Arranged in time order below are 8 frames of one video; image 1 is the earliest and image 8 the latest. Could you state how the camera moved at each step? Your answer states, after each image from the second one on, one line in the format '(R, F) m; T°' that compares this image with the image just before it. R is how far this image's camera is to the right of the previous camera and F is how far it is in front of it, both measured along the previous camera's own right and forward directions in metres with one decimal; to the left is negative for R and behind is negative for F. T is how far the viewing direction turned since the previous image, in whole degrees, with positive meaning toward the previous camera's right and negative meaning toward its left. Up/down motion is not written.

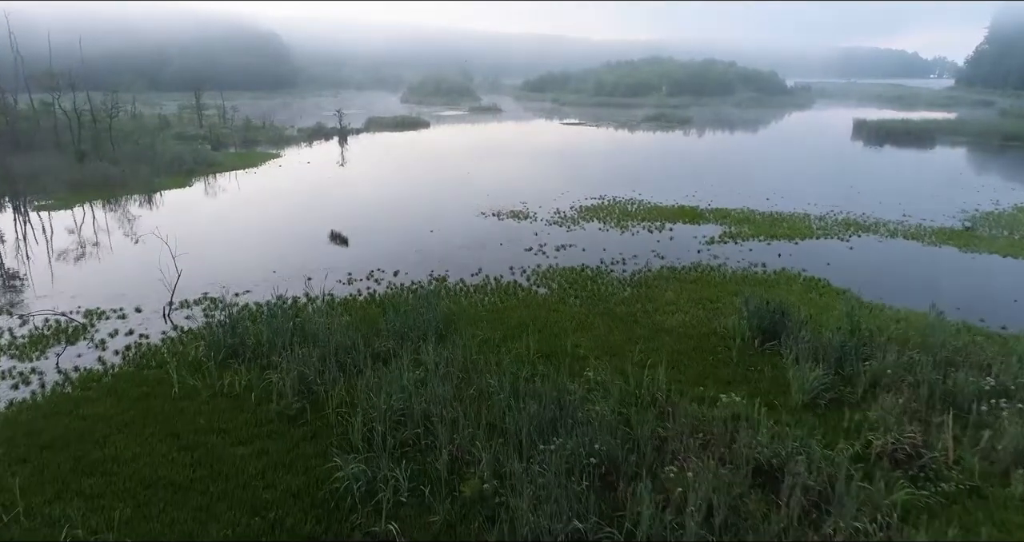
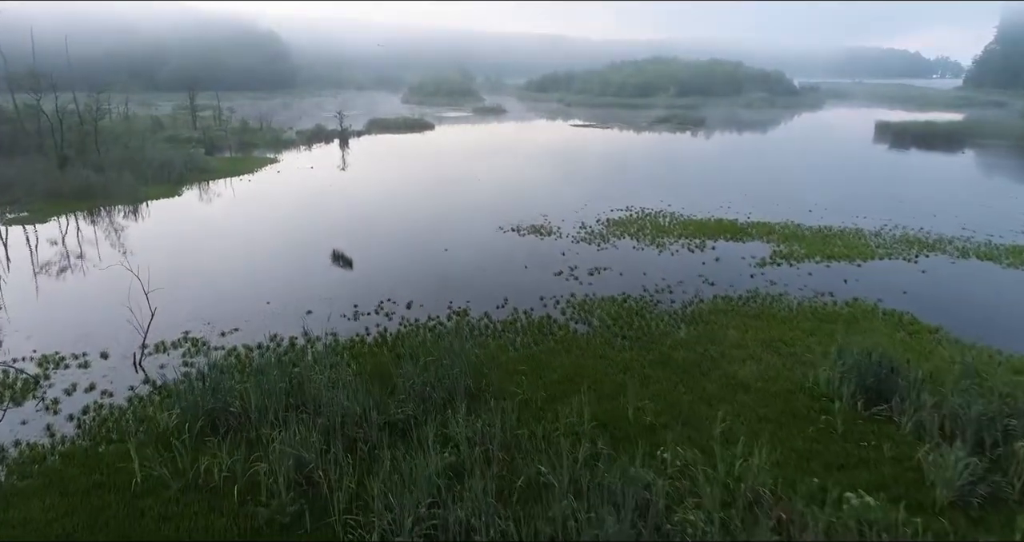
(-0.7, +2.0) m; 0°
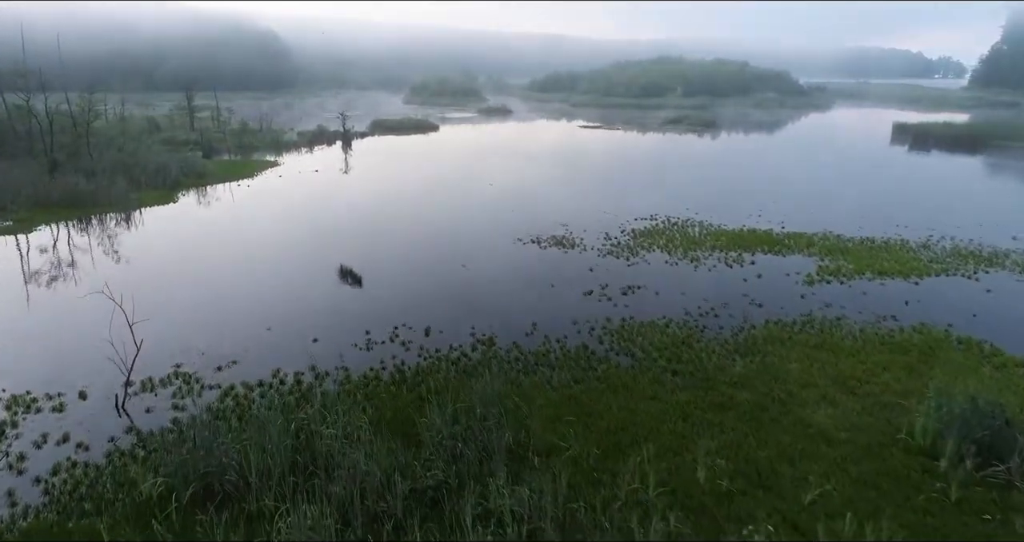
(-0.6, +1.3) m; 0°
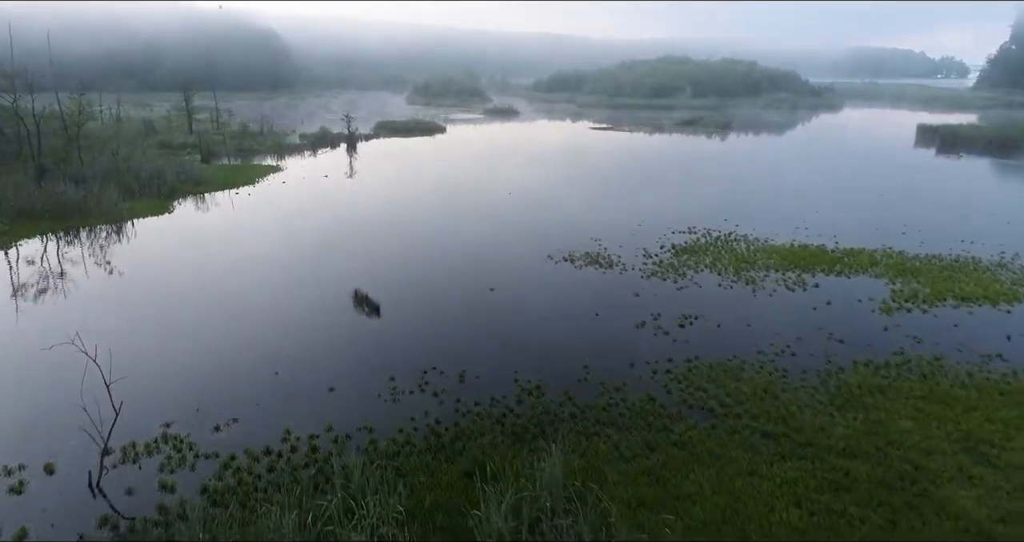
(-0.8, +1.7) m; 0°
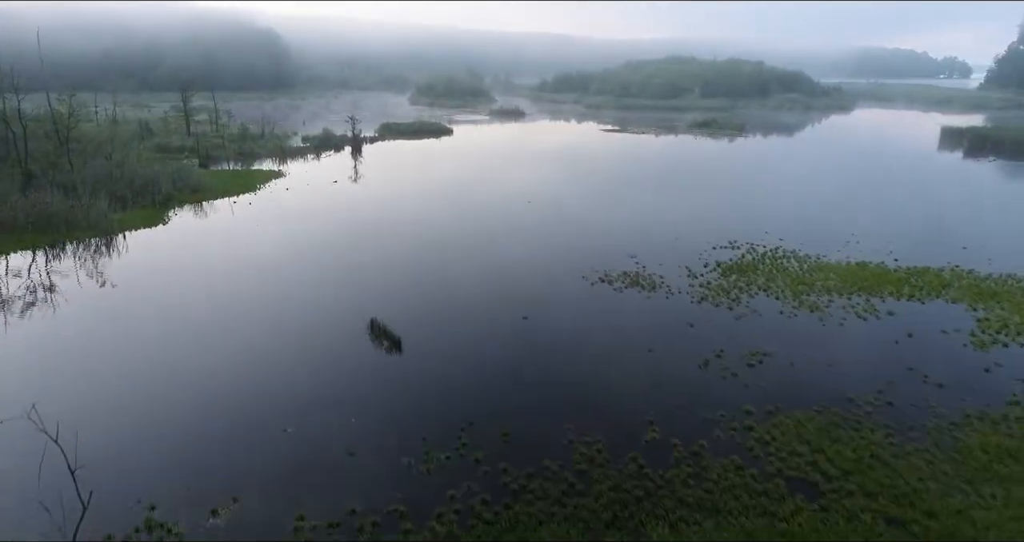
(-0.7, +1.6) m; 0°
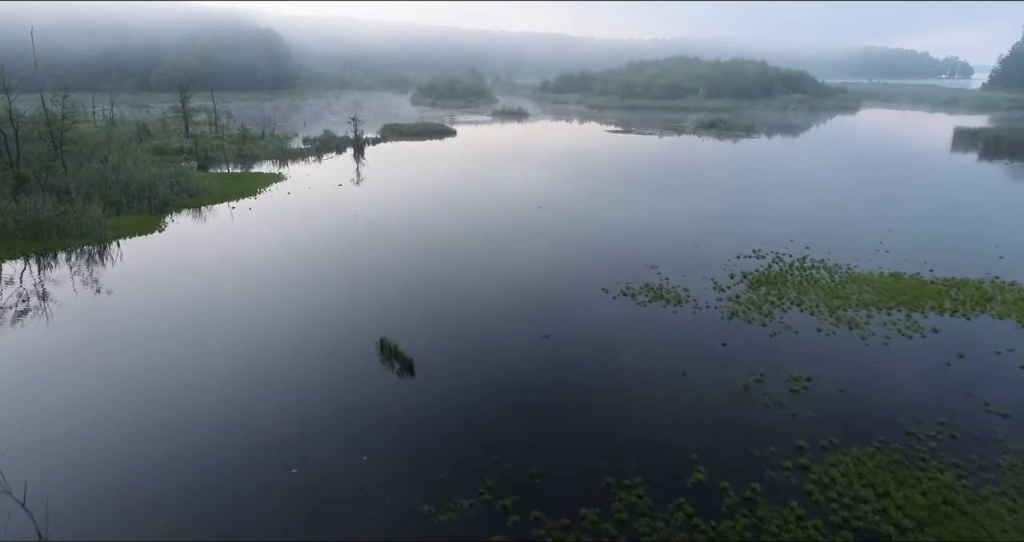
(-0.4, +0.8) m; 0°
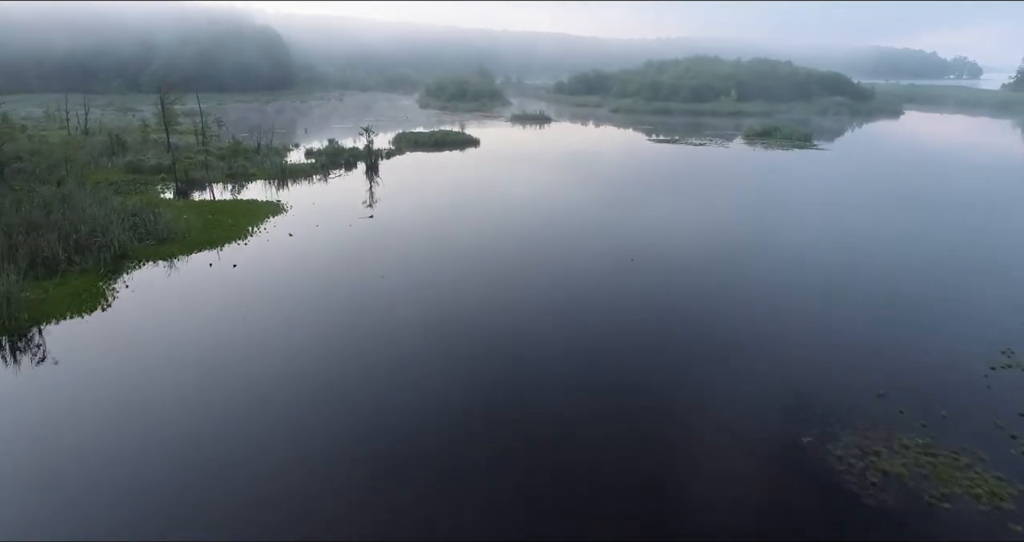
(-2.2, +5.8) m; 0°
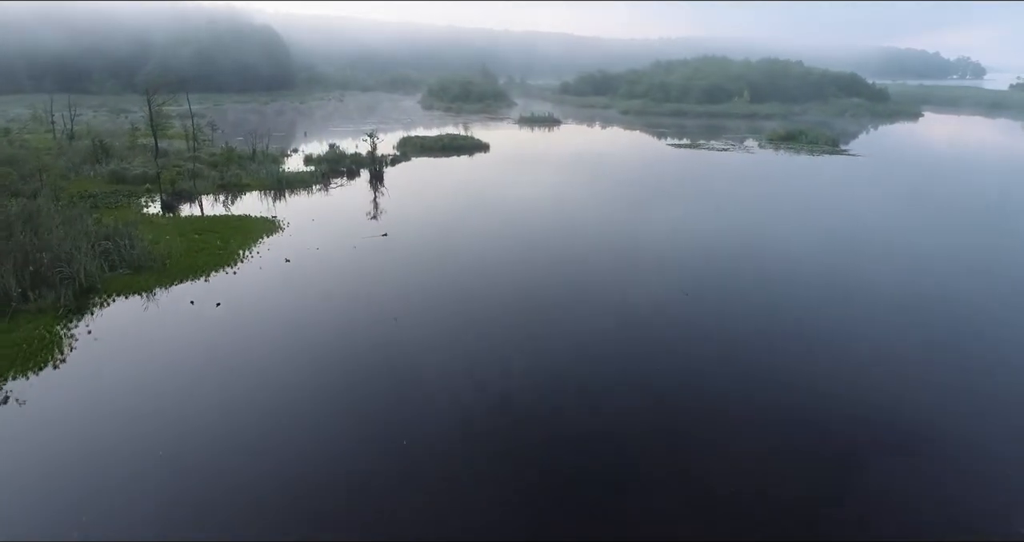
(-0.8, +2.4) m; 0°
